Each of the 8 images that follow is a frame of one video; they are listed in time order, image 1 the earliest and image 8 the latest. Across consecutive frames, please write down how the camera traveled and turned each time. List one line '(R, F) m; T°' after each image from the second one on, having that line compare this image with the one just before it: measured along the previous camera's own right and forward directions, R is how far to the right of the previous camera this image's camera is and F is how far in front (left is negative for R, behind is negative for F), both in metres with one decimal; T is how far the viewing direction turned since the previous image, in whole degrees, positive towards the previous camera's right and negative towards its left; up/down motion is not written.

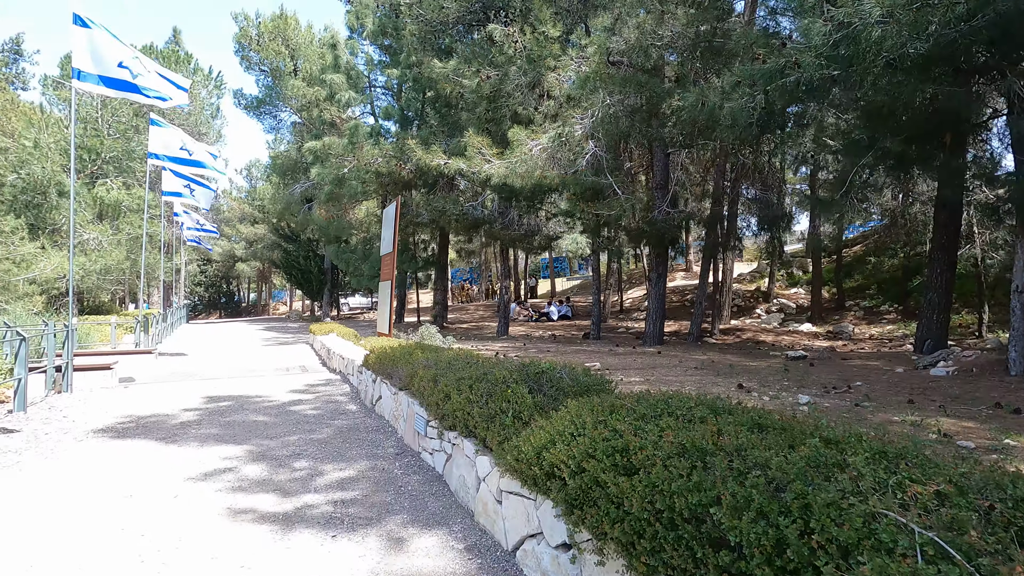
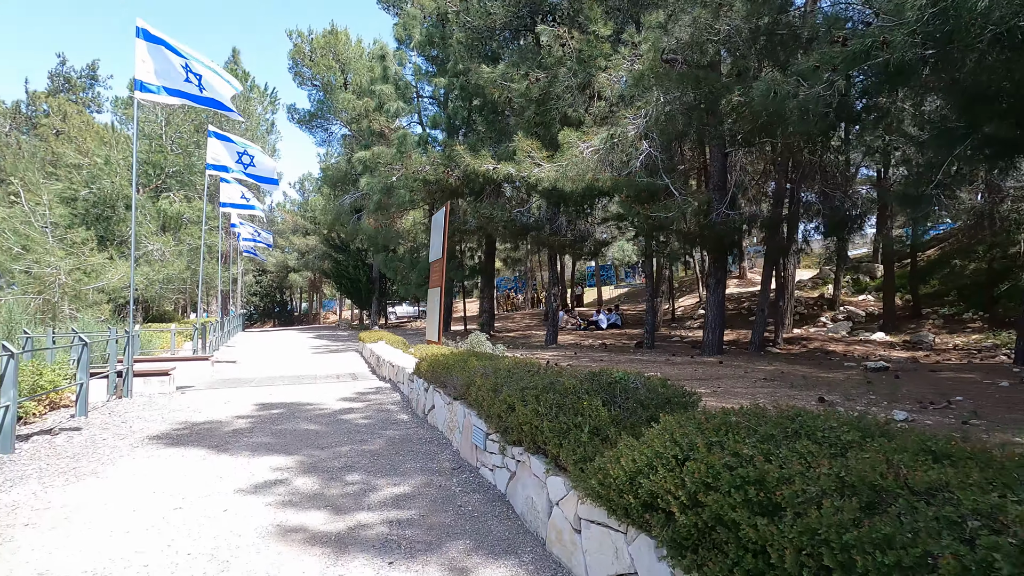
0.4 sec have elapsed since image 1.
(-0.2, +0.3) m; -5°
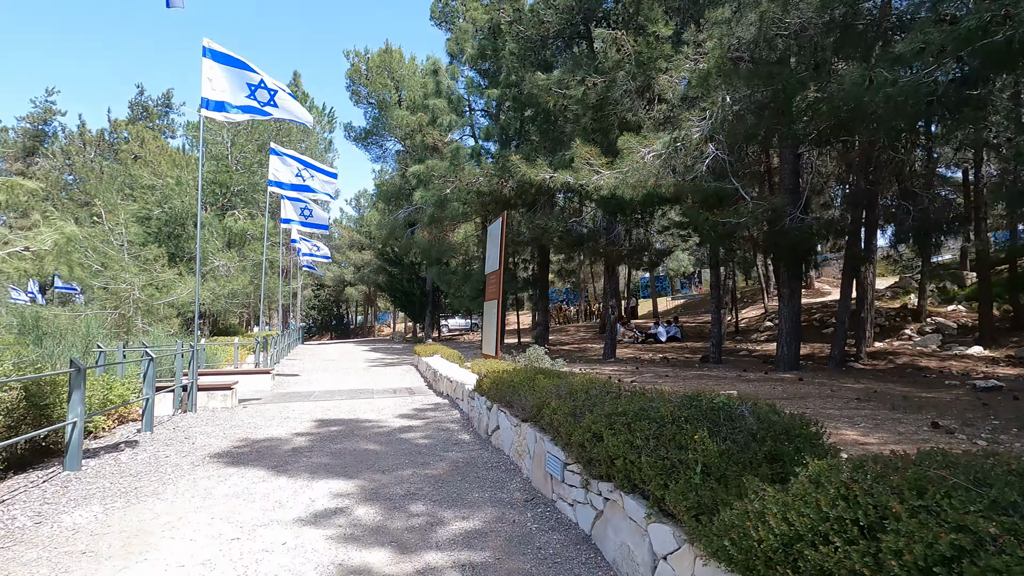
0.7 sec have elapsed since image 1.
(-0.2, +0.4) m; -5°
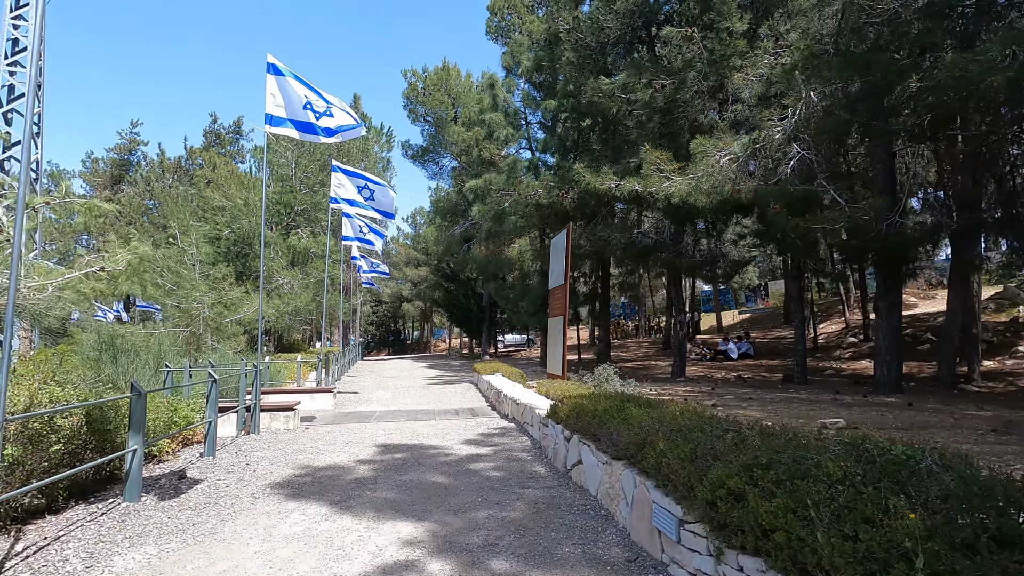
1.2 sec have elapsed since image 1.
(-0.3, +0.5) m; -6°
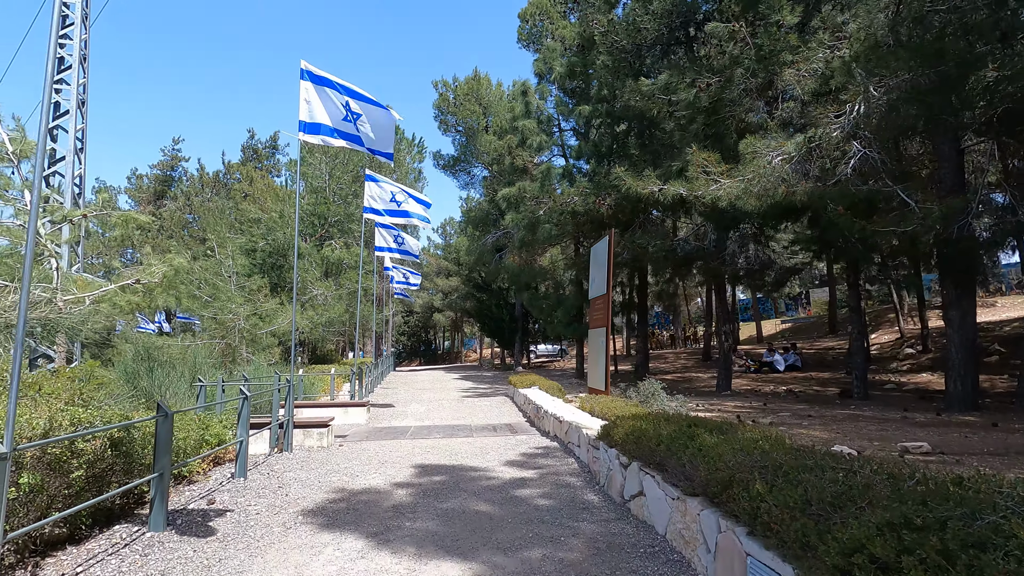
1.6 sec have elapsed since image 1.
(-0.2, +0.4) m; -3°
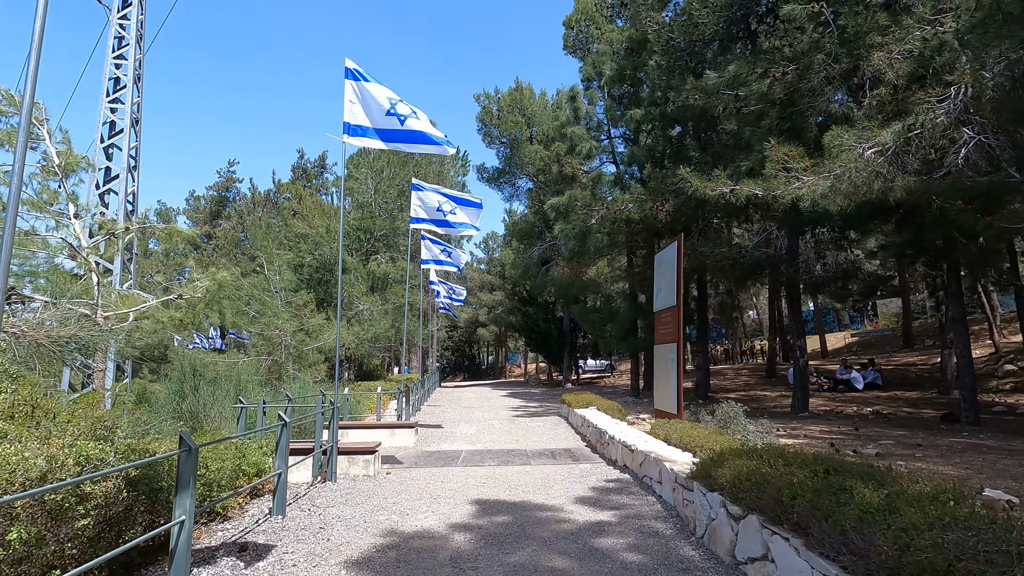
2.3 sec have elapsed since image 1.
(-0.3, +0.8) m; -4°
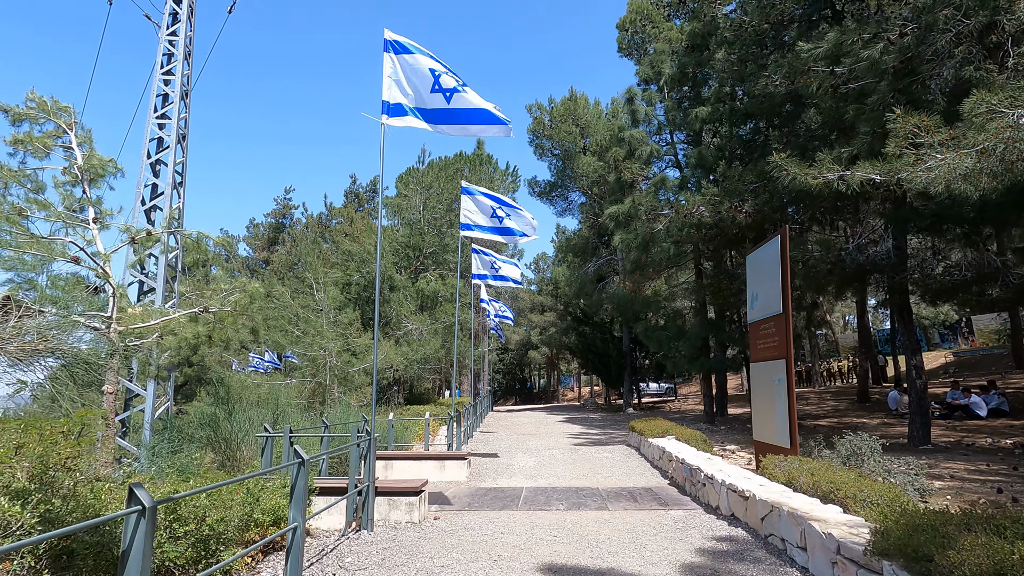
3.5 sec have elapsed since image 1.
(-0.2, +1.3) m; -5°
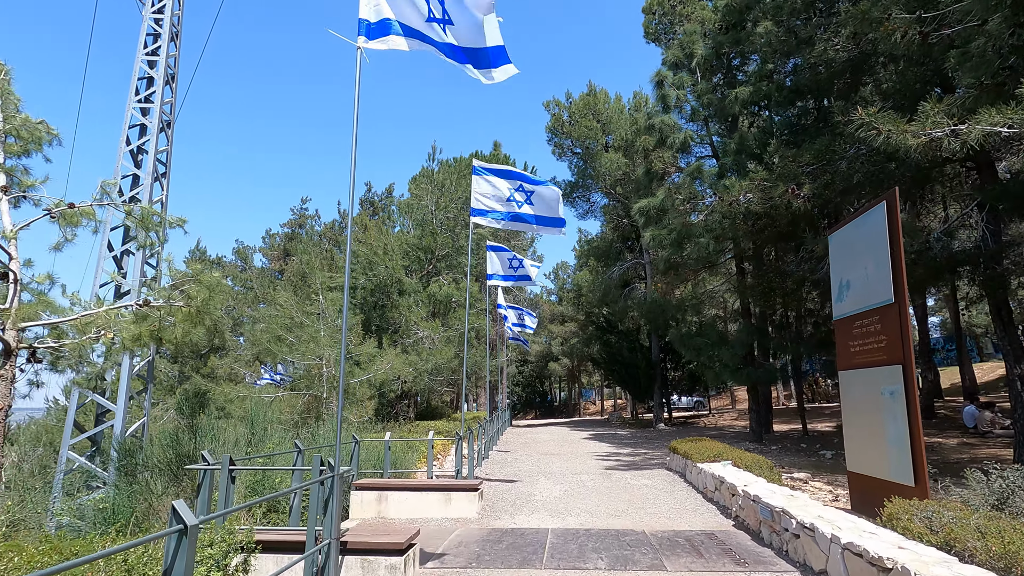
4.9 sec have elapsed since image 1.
(0.0, +1.6) m; -2°
